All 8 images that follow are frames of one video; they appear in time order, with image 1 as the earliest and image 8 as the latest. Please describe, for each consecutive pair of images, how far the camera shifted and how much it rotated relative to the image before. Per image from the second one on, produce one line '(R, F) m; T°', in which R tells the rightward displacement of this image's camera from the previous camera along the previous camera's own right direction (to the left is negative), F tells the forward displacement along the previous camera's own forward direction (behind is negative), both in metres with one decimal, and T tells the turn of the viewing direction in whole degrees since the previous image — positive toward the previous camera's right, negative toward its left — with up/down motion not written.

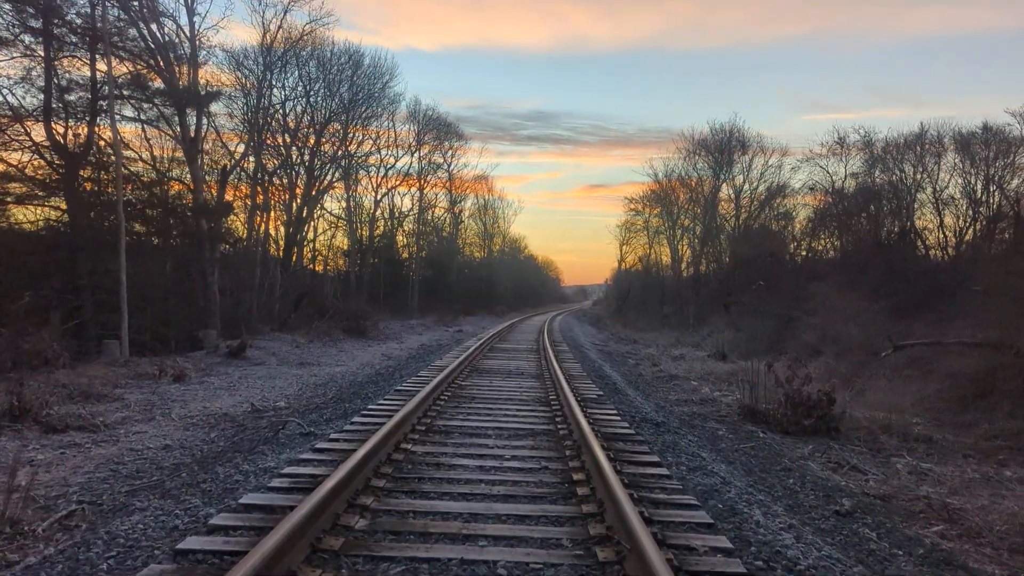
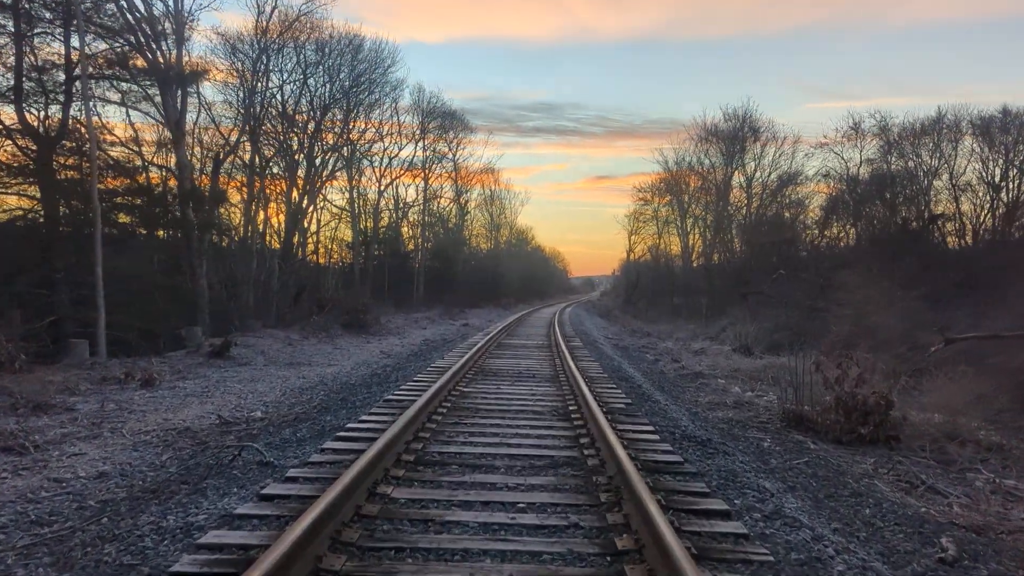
(0.0, +1.4) m; 0°
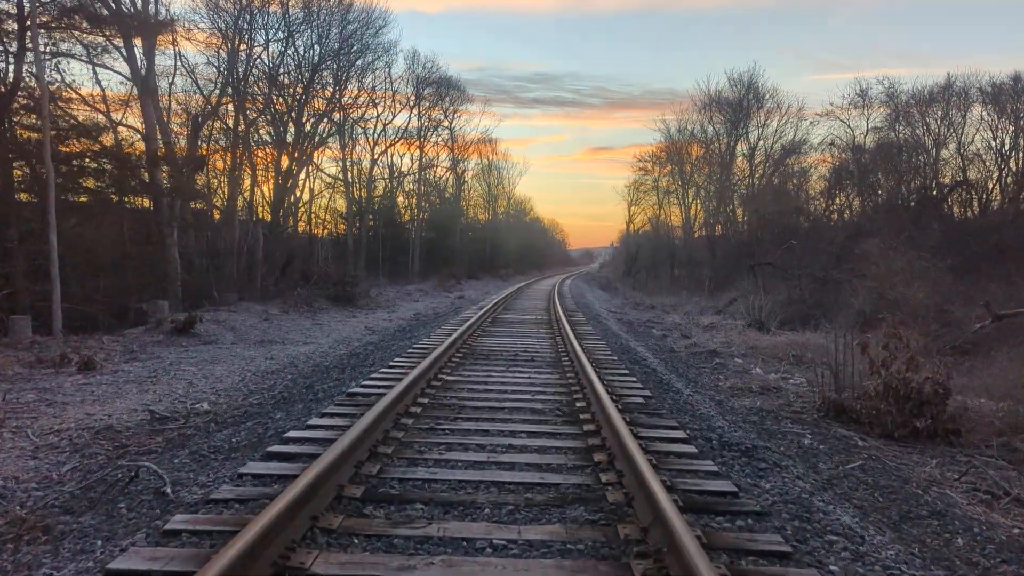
(0.0, +1.4) m; 0°
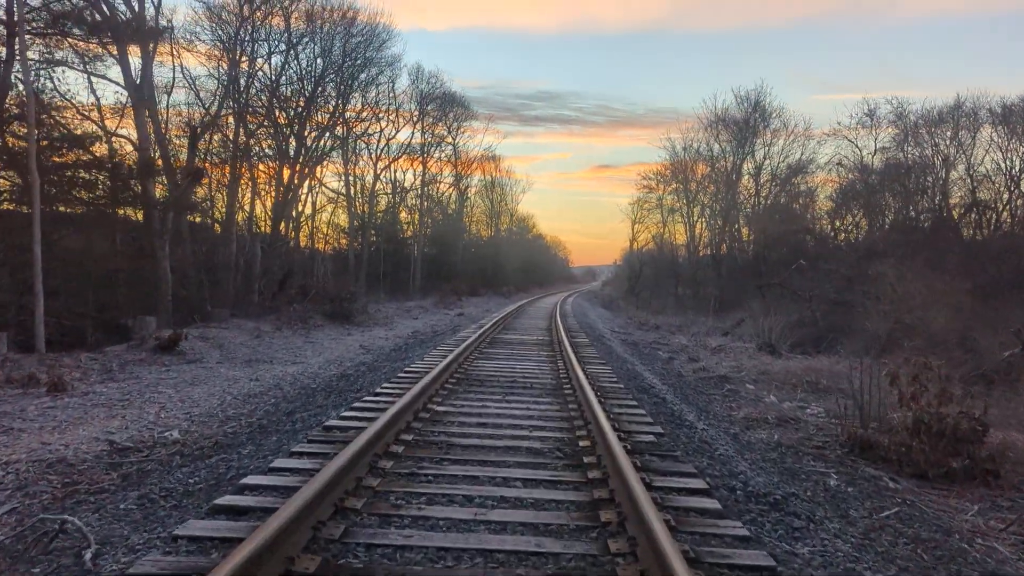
(0.0, +0.6) m; 0°
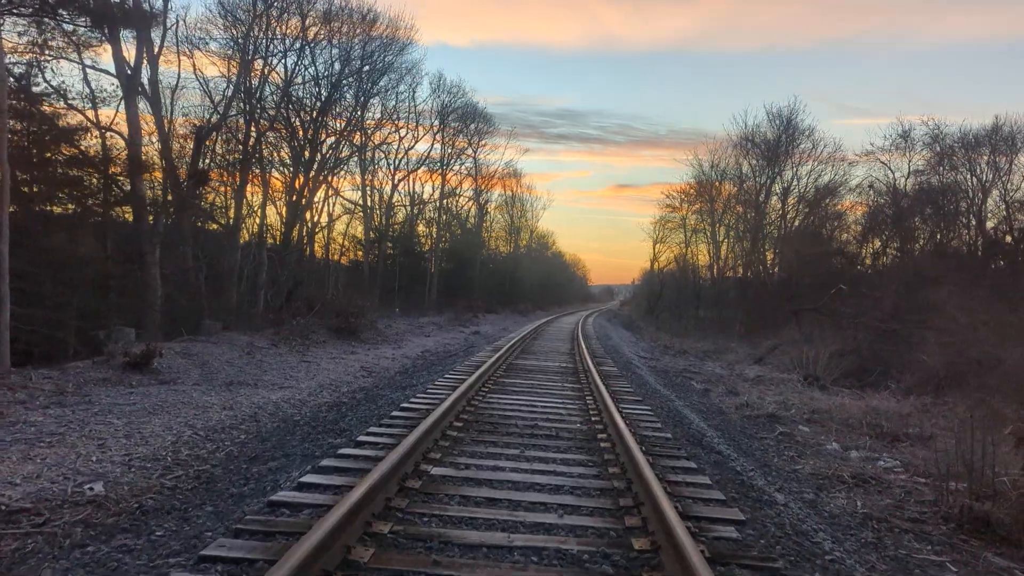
(-0.1, +1.6) m; -1°
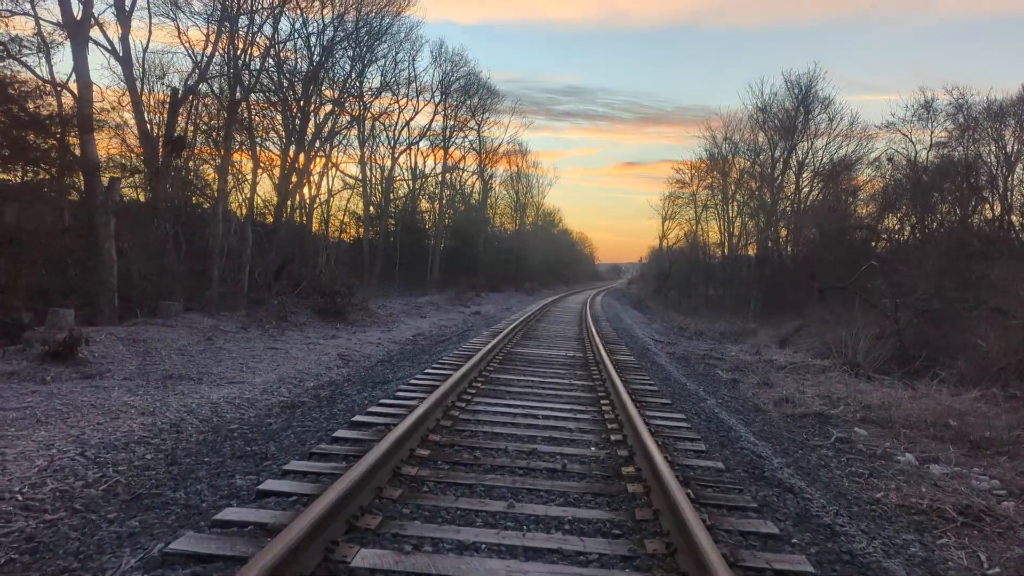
(+0.1, +1.9) m; 0°
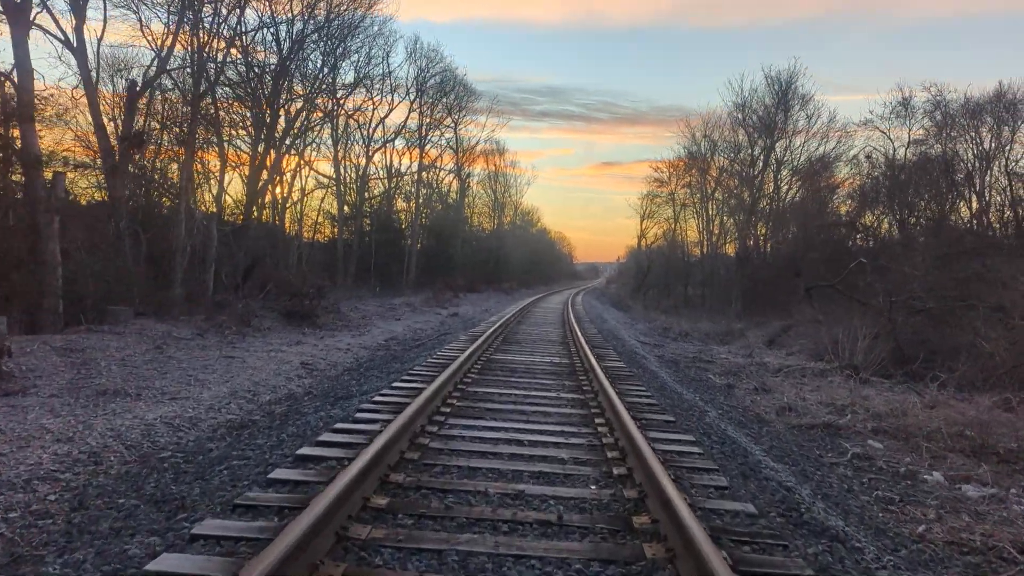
(0.0, +0.9) m; +1°
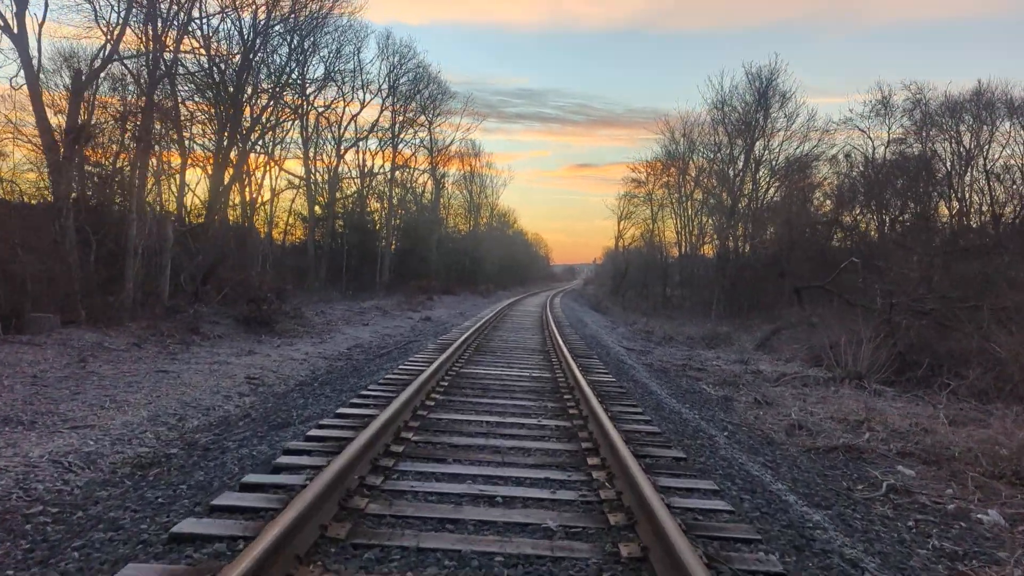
(0.0, +1.2) m; +2°
